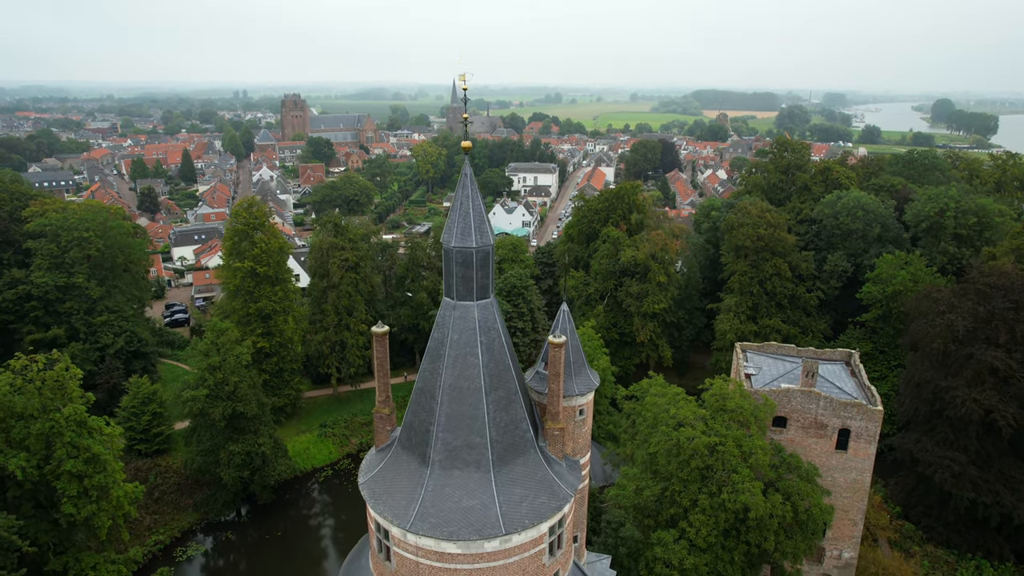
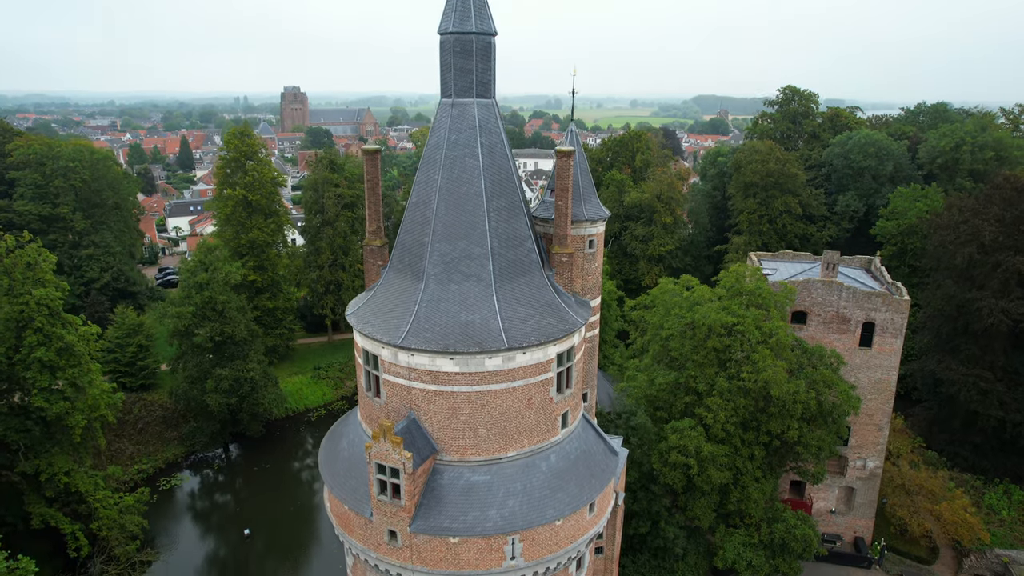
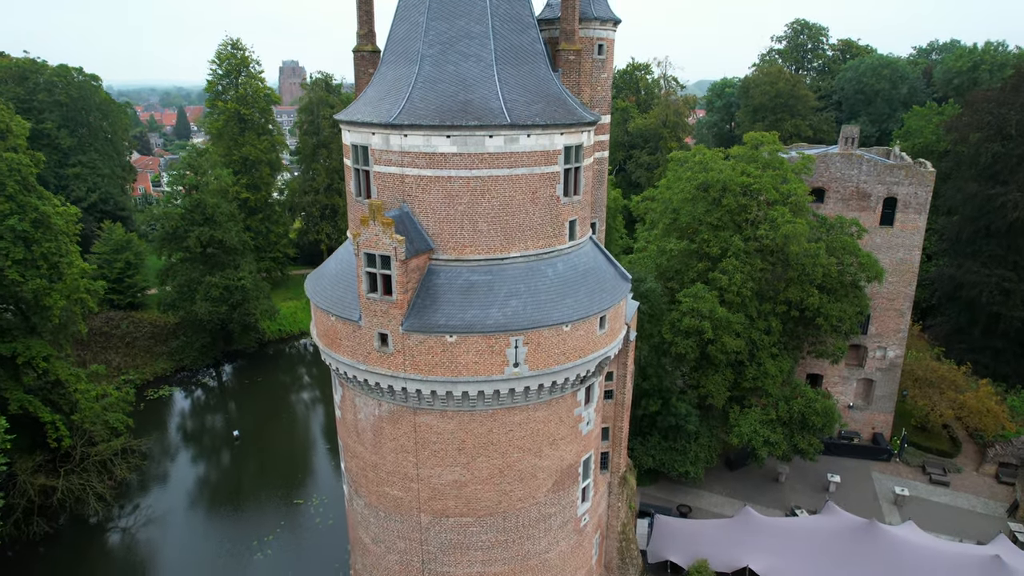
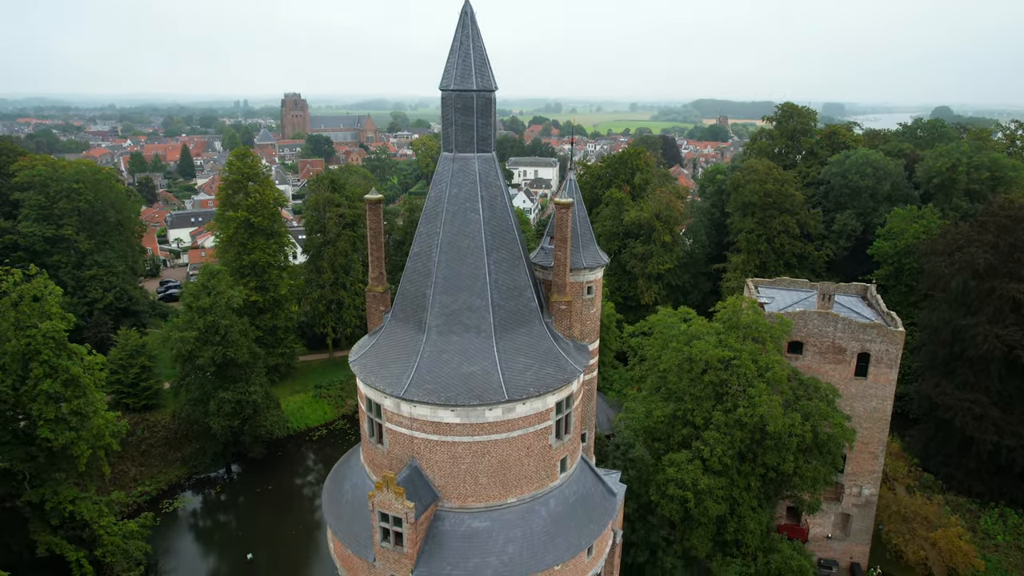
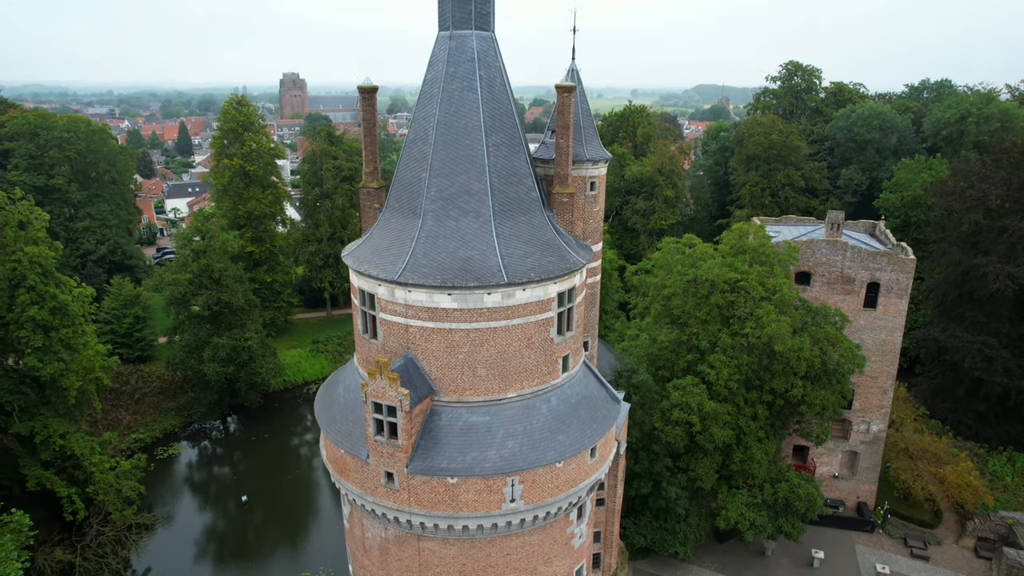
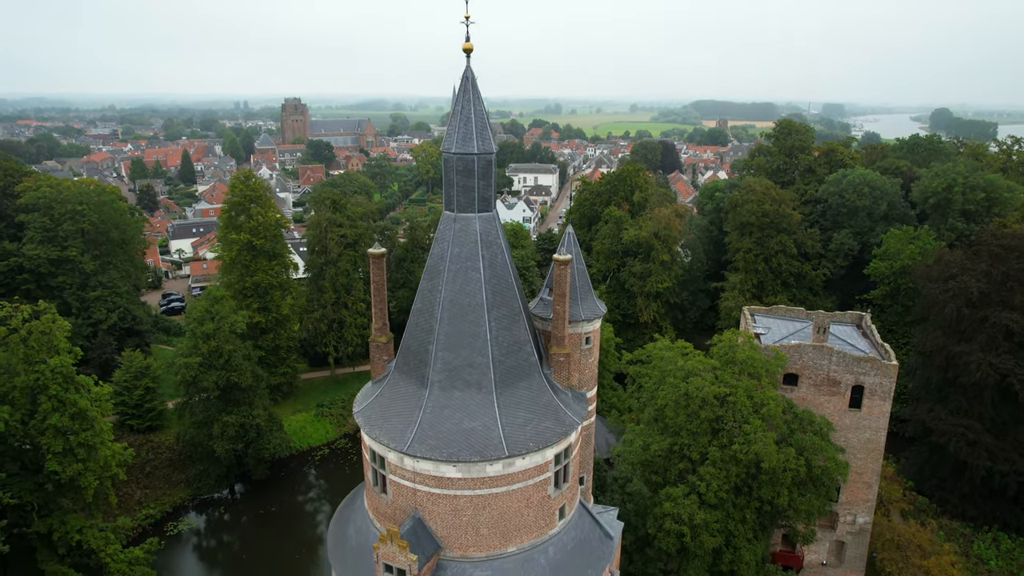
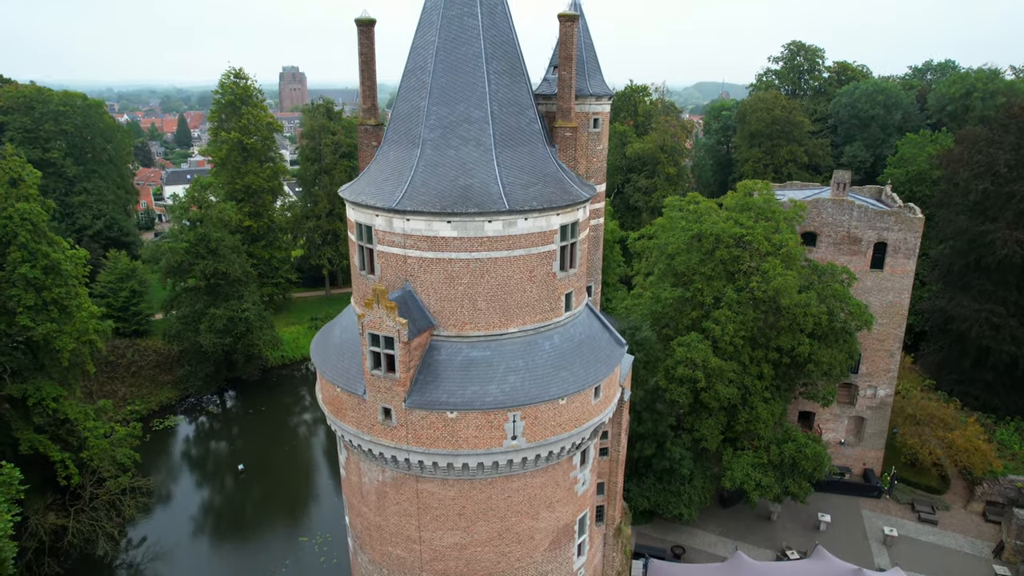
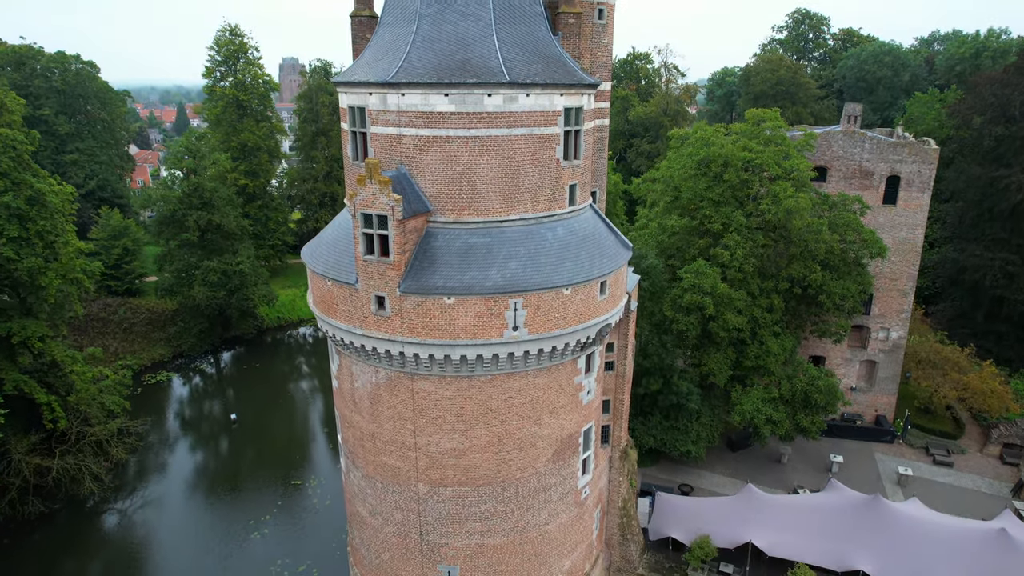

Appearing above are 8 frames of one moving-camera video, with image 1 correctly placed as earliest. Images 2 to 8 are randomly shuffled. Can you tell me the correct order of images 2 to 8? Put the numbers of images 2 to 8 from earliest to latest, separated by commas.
6, 4, 2, 5, 7, 3, 8
